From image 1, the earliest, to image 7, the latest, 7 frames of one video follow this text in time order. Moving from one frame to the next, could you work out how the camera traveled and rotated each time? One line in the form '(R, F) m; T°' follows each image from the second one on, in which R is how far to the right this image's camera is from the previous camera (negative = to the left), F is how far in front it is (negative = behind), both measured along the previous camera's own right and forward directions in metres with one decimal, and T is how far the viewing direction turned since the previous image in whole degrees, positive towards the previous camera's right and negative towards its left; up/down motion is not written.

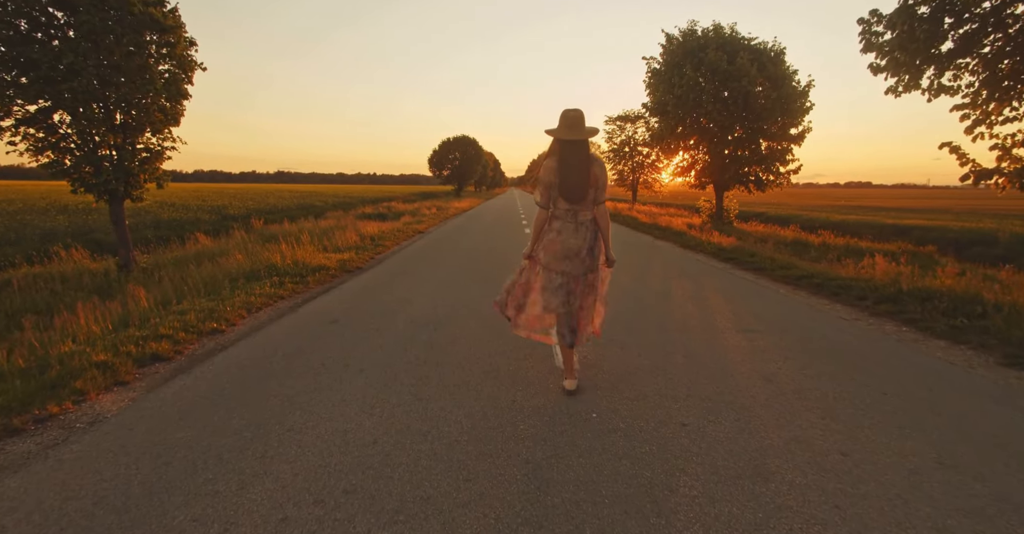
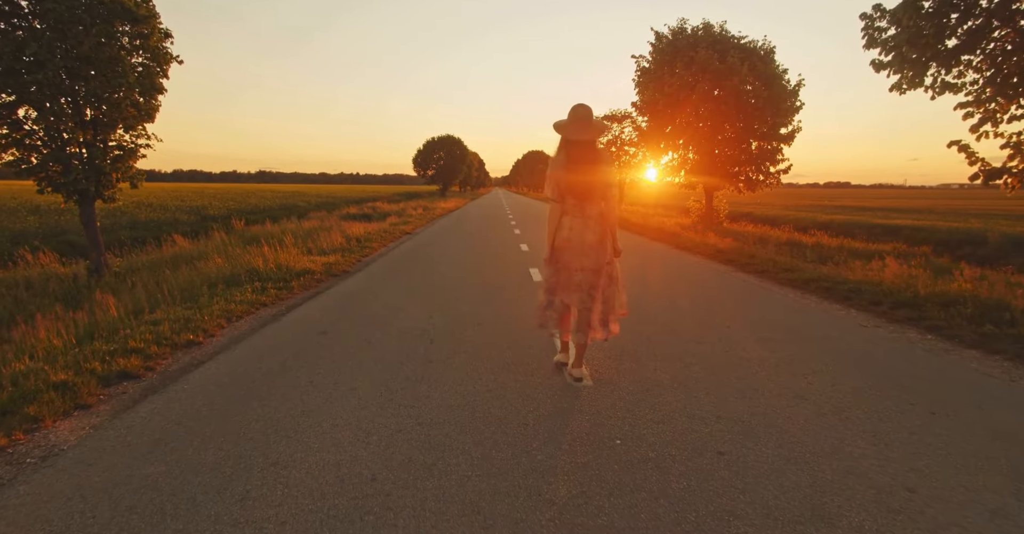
(-0.2, +0.3) m; +2°
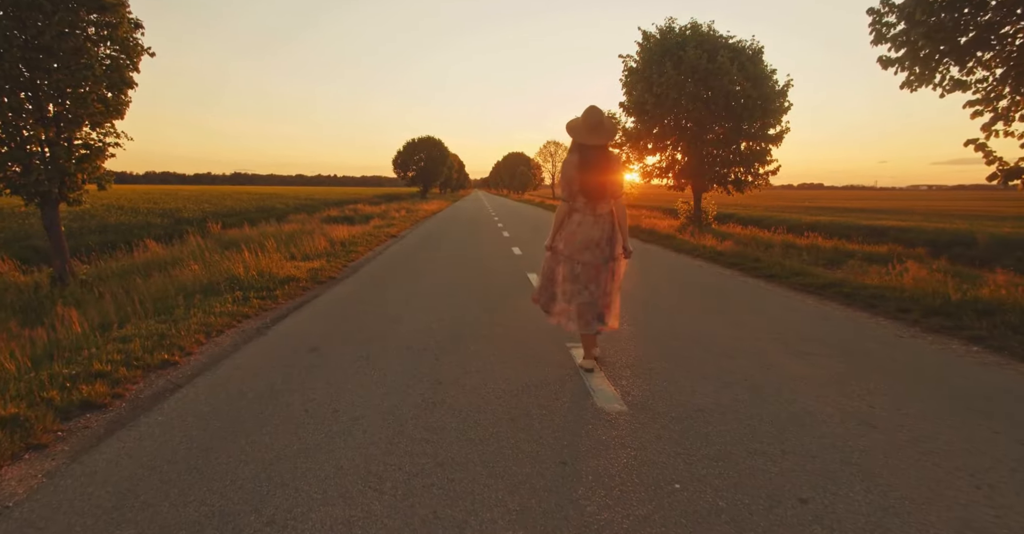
(-0.3, +0.4) m; +2°
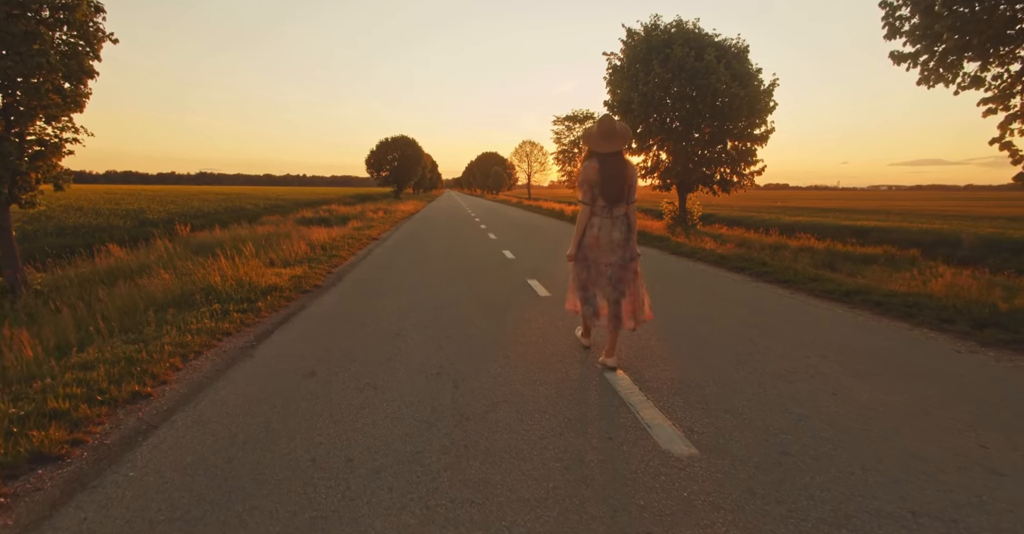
(-0.4, +0.5) m; +3°
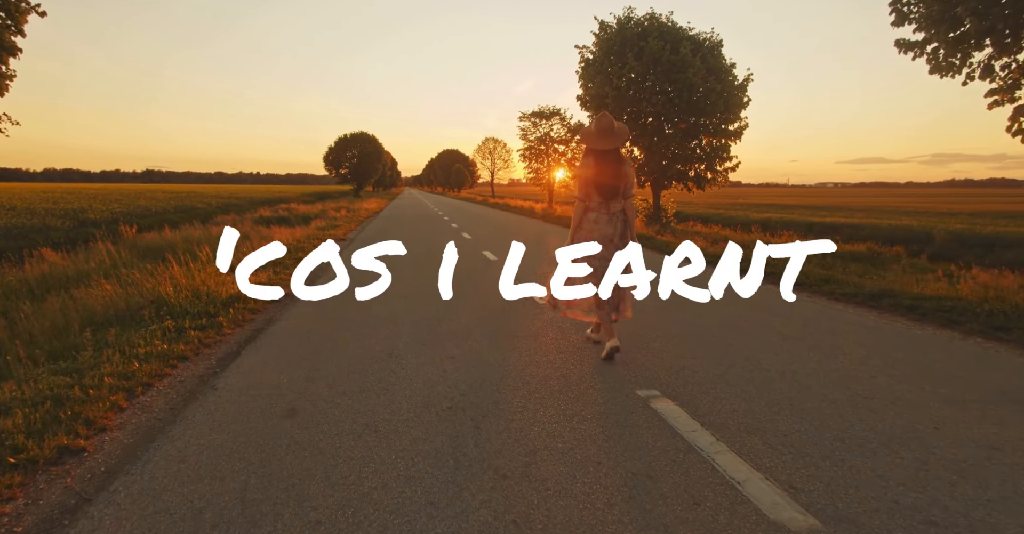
(-0.4, +0.7) m; +4°
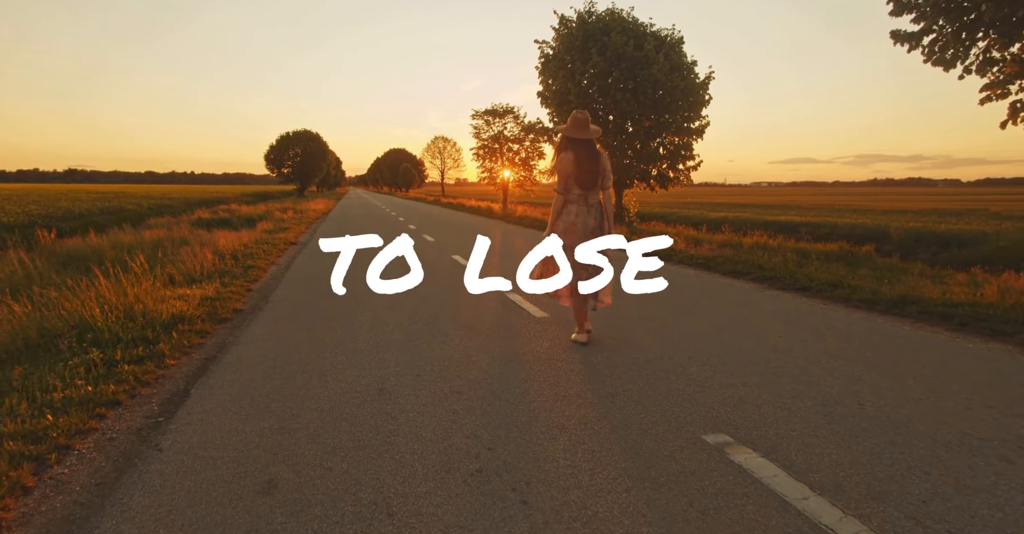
(-0.5, +0.8) m; +5°
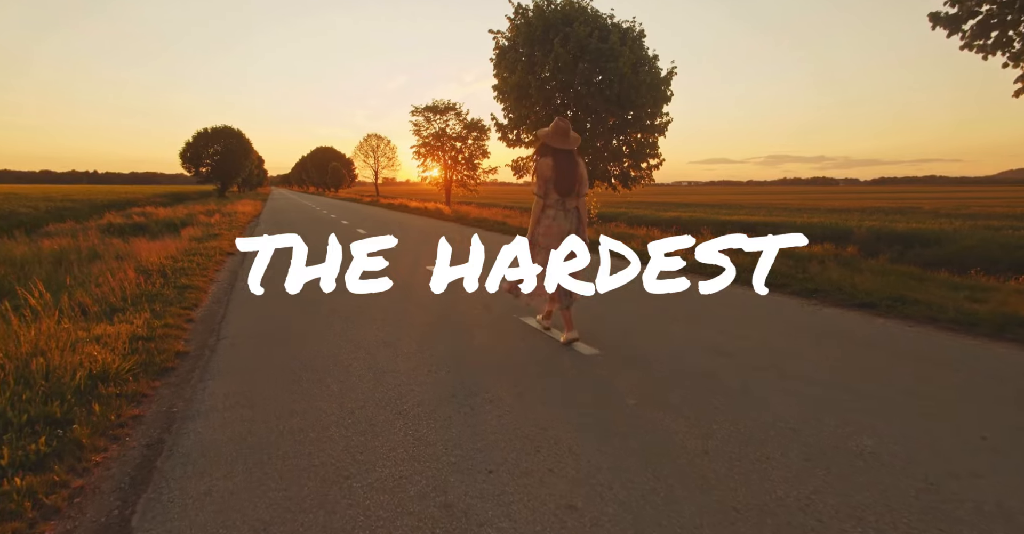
(-1.0, +1.4) m; +7°
